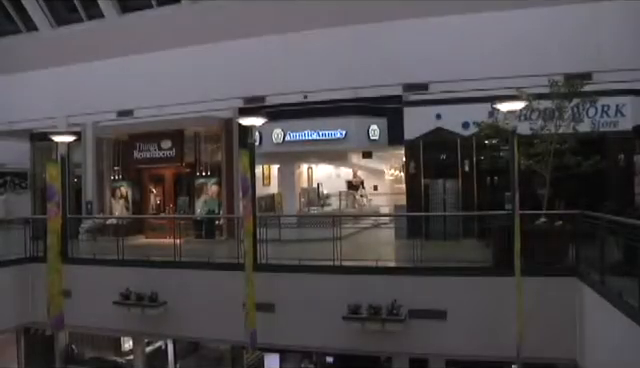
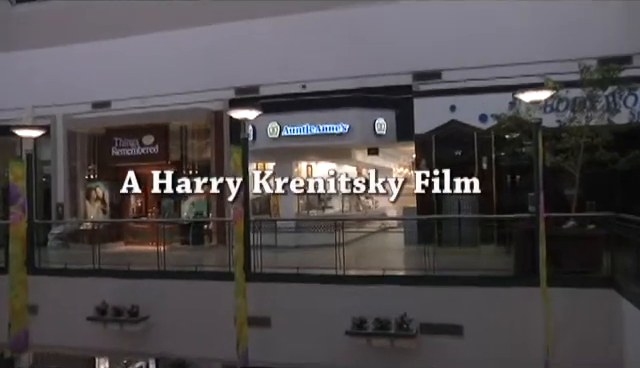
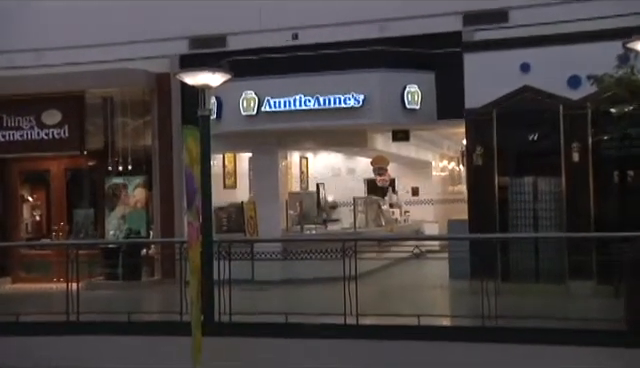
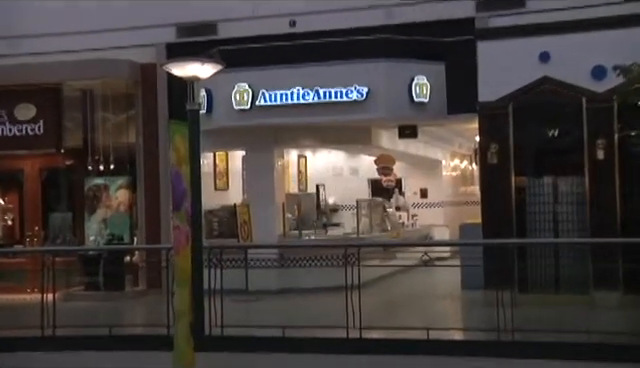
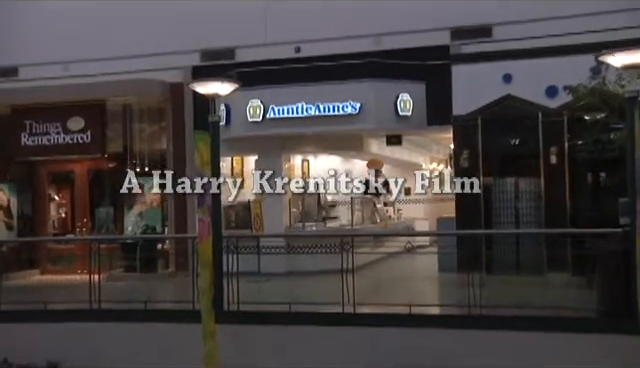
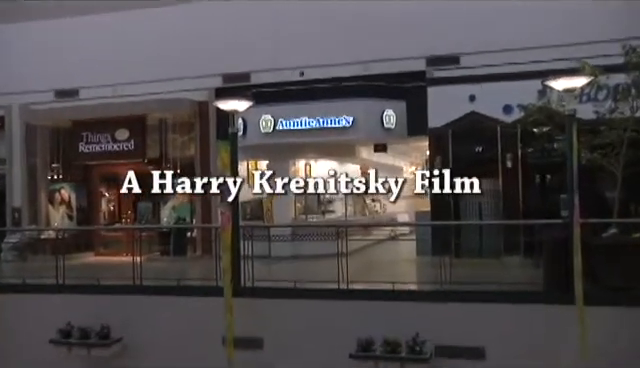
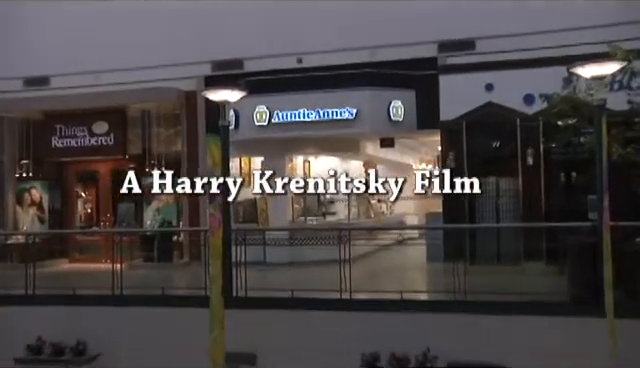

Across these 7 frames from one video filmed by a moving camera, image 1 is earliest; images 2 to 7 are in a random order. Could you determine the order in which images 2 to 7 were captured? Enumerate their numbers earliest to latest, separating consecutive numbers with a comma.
2, 6, 7, 5, 3, 4
